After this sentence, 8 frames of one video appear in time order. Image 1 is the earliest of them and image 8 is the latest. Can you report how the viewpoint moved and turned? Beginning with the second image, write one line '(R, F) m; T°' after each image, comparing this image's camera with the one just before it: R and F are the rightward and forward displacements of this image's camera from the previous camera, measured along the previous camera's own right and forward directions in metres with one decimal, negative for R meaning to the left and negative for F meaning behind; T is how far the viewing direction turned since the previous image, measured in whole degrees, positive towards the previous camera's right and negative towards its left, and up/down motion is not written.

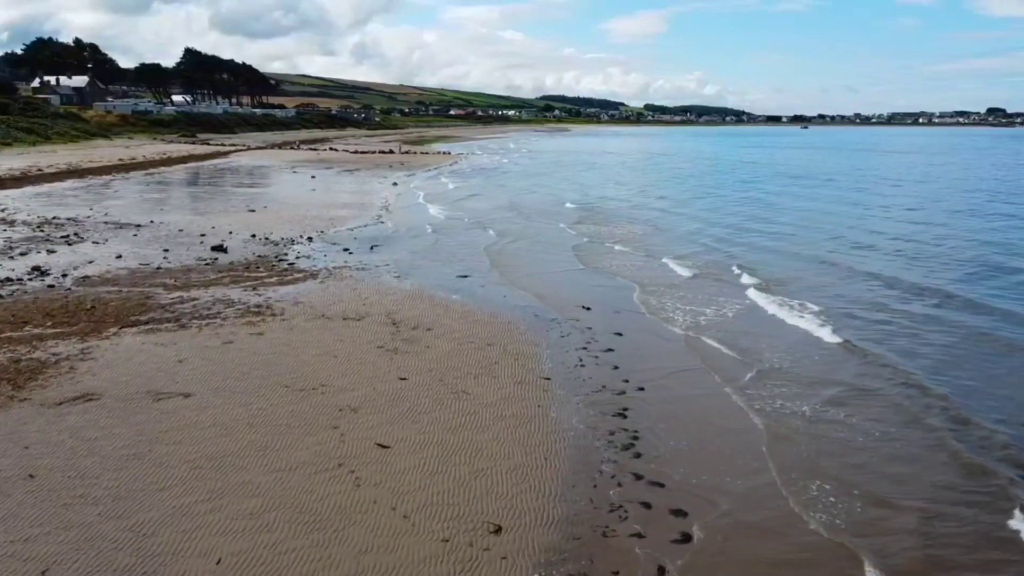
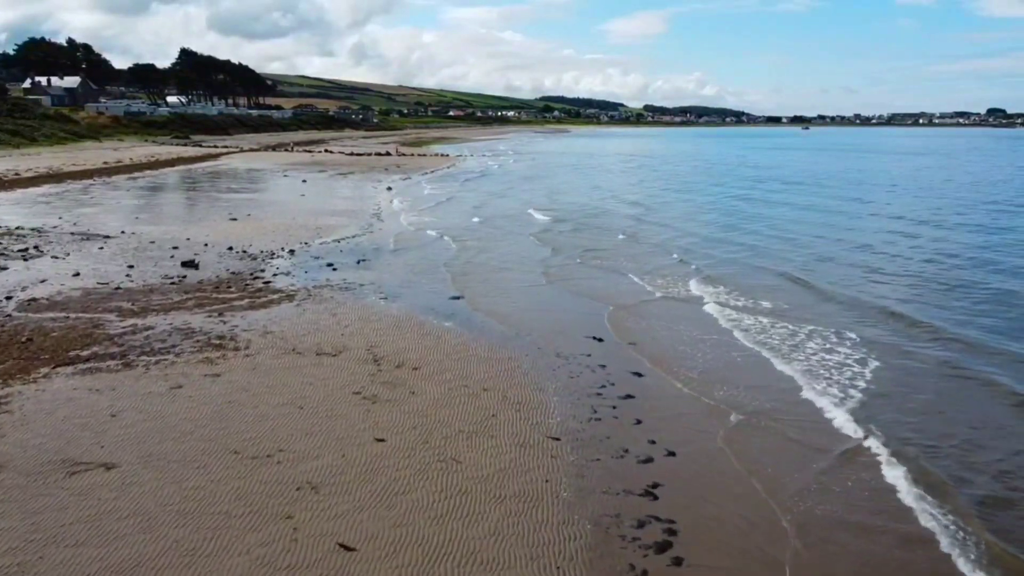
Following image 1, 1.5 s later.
(0.0, +1.8) m; 0°
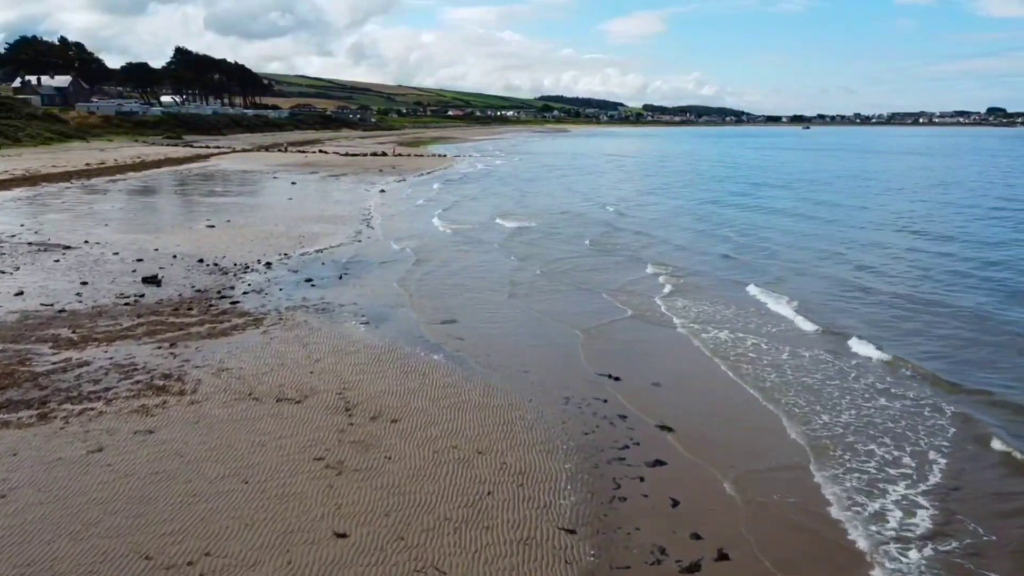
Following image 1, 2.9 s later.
(0.0, +1.9) m; 0°
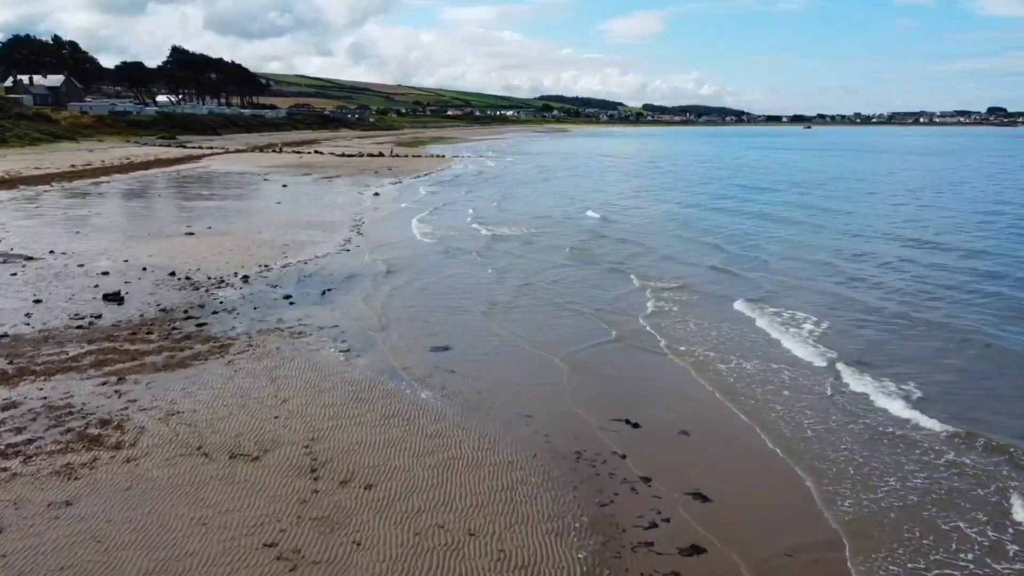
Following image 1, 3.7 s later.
(0.0, +1.5) m; 0°
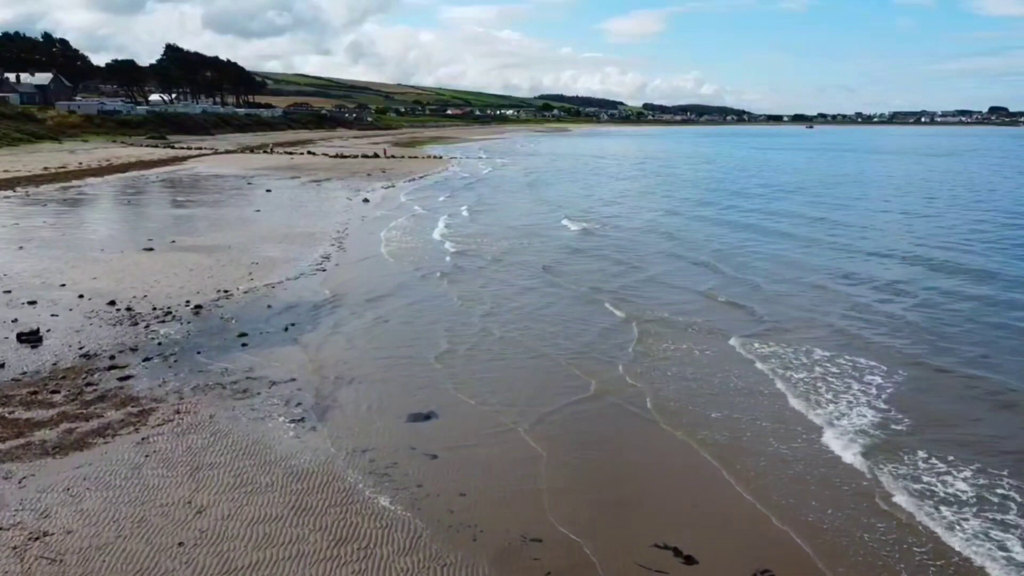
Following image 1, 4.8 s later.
(0.0, +2.6) m; 0°
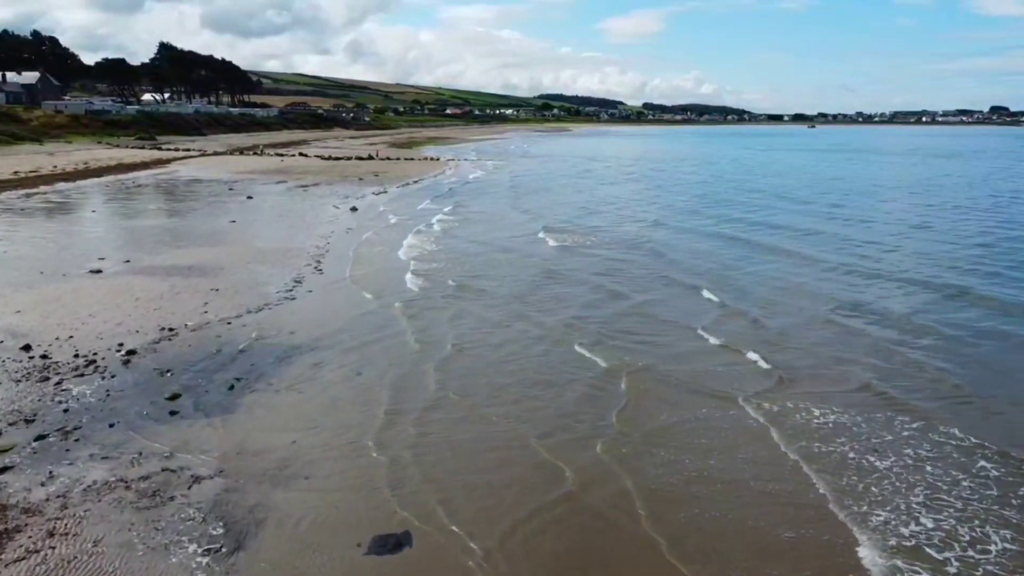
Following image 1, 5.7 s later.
(0.0, +2.5) m; 0°
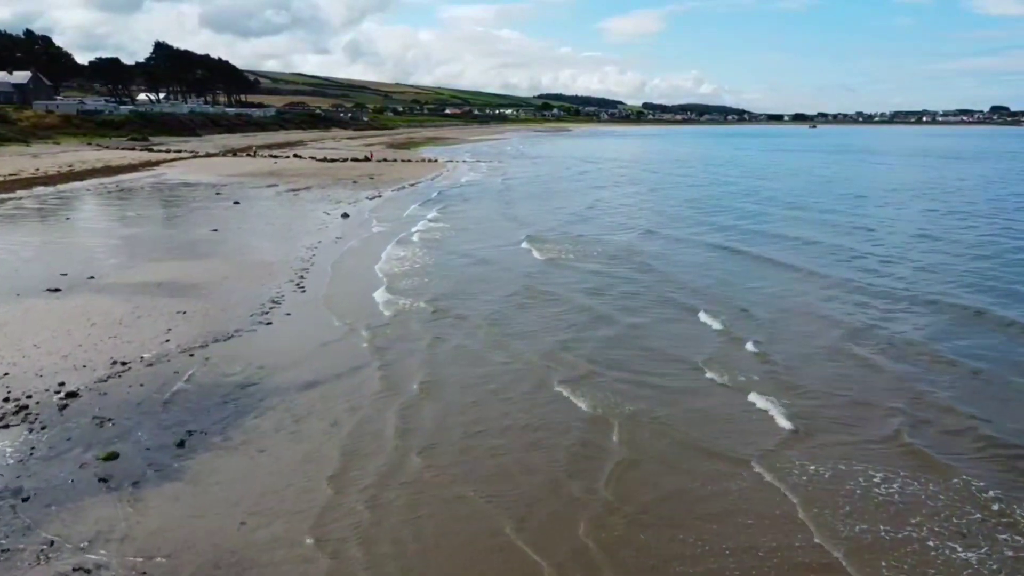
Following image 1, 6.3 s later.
(0.0, +1.6) m; 0°
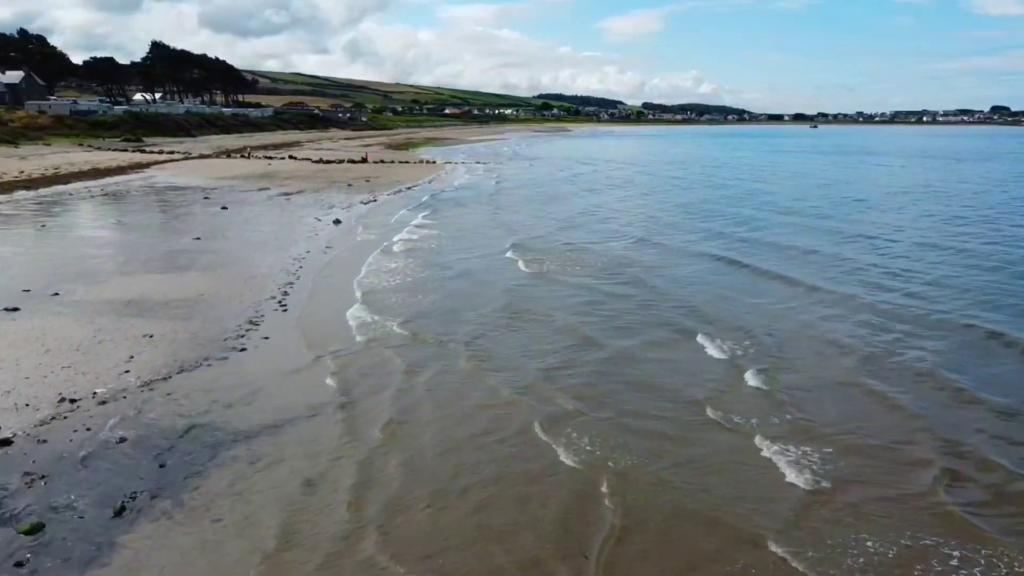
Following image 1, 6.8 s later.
(0.0, +1.4) m; 0°
